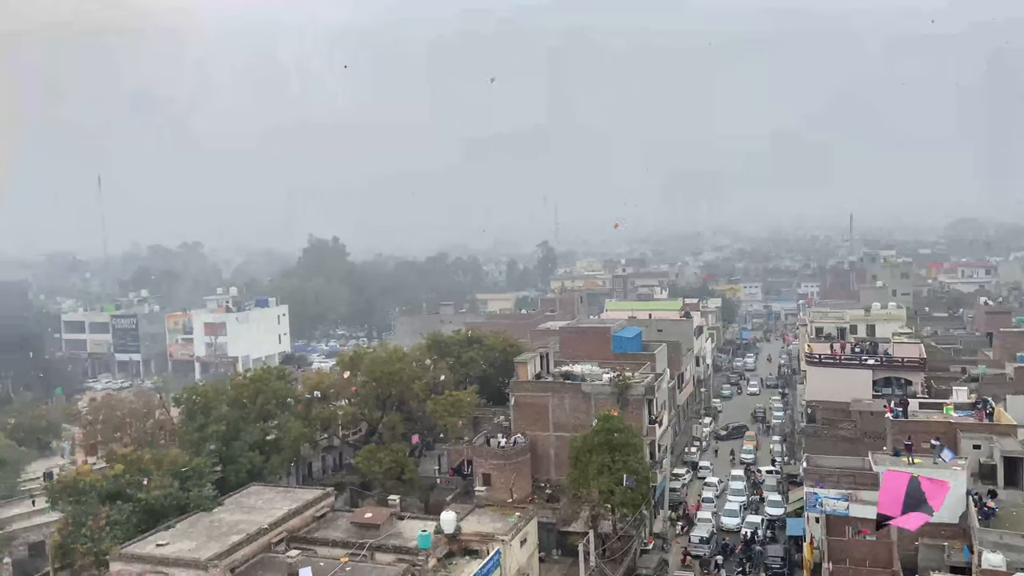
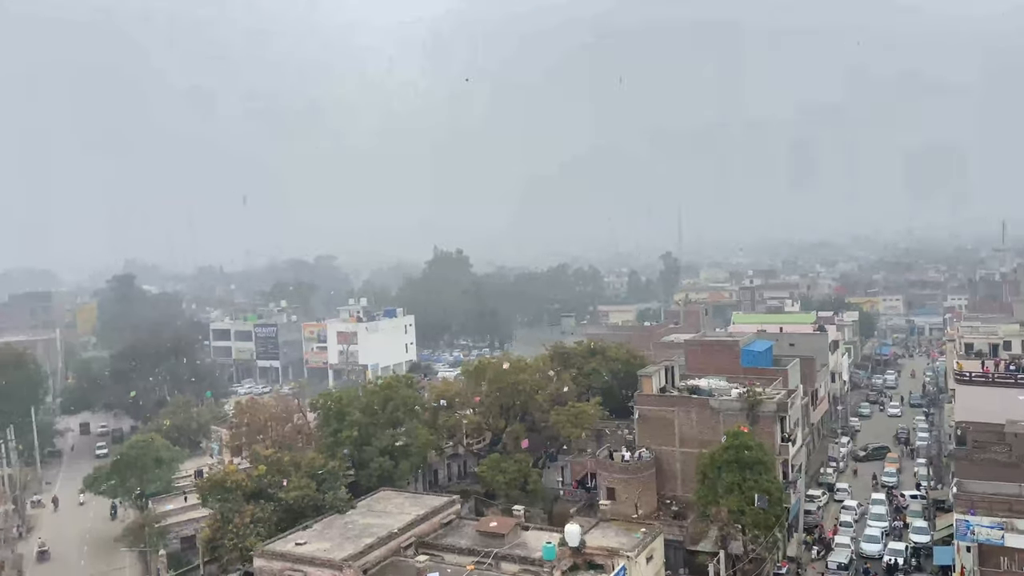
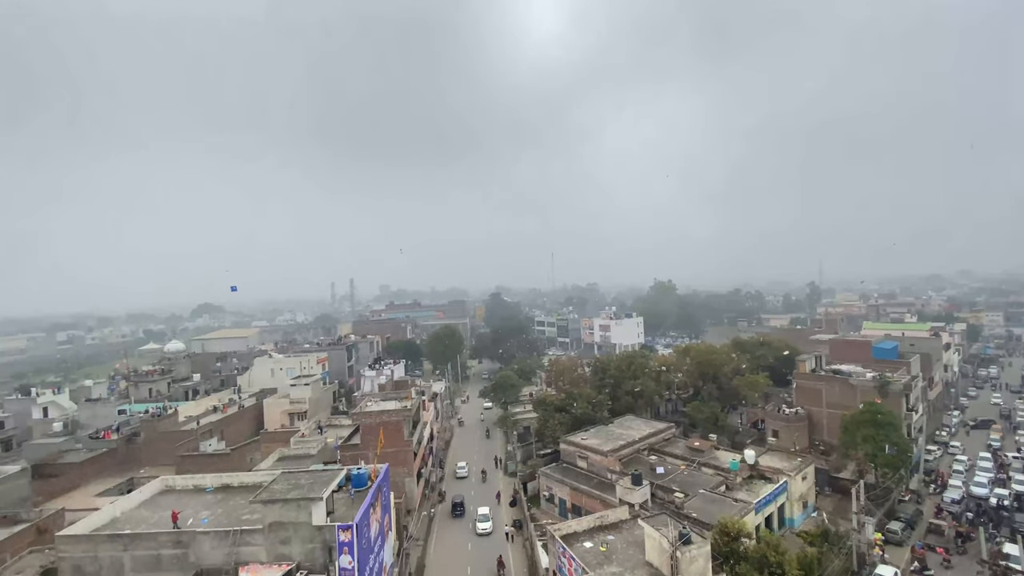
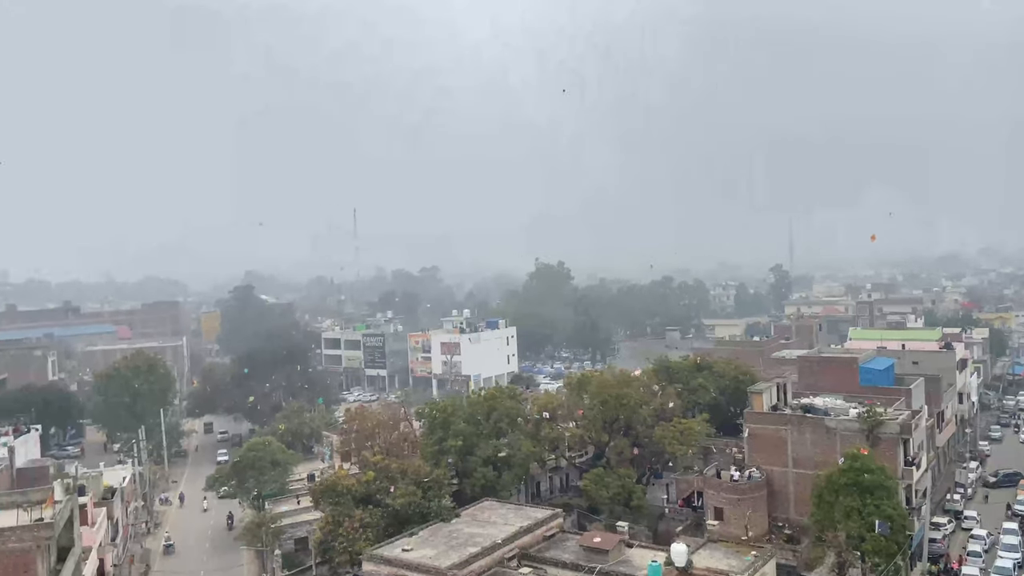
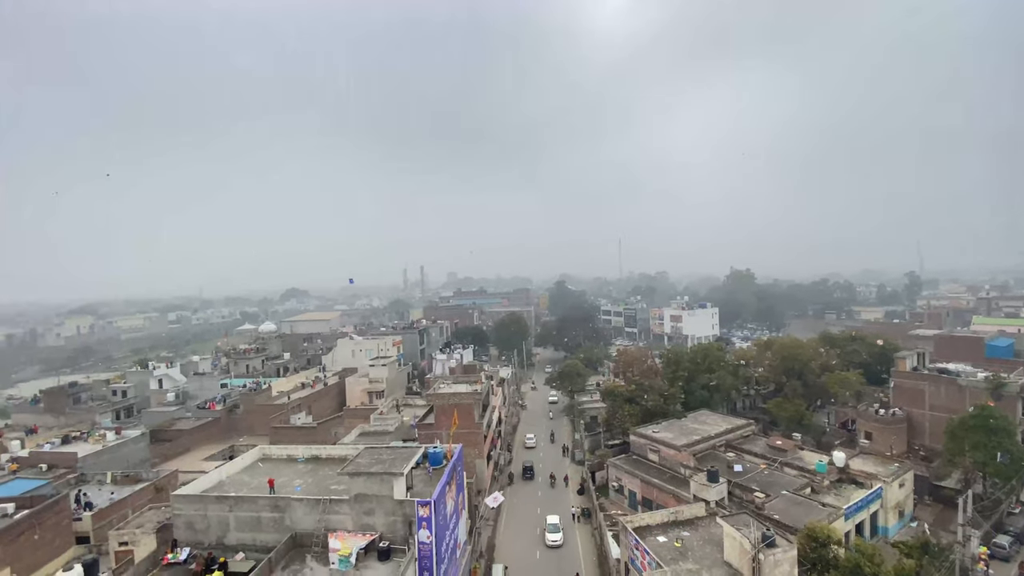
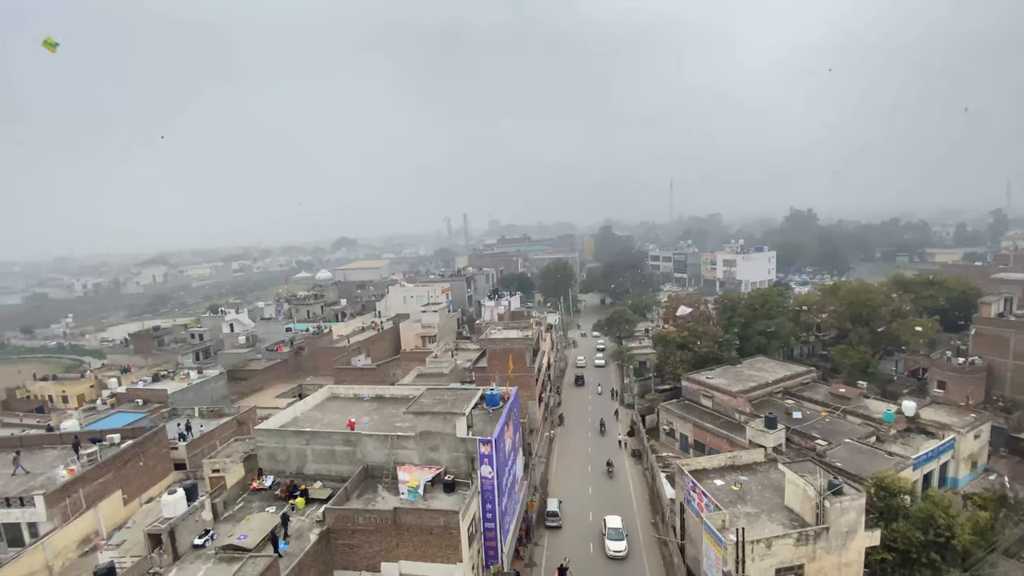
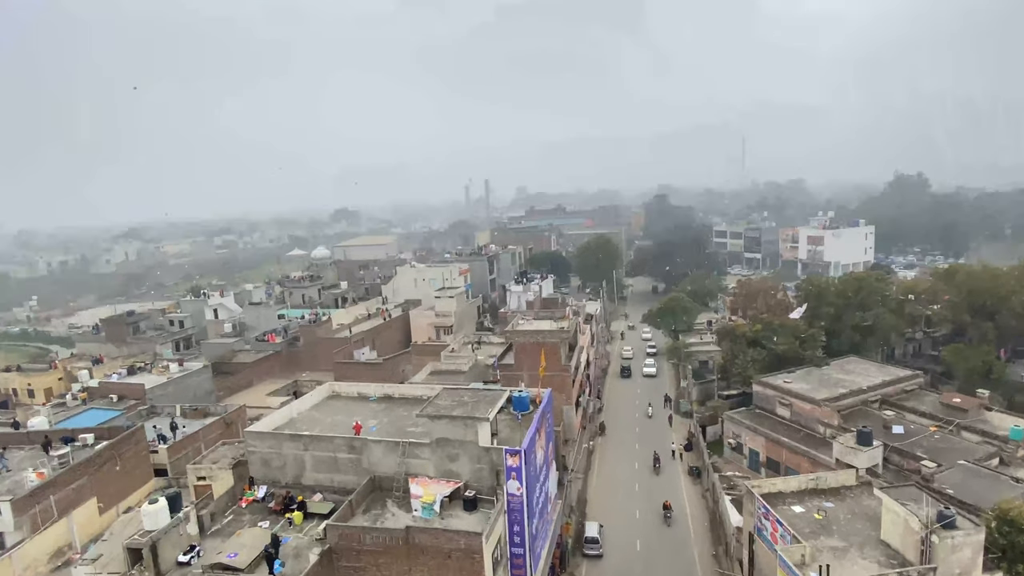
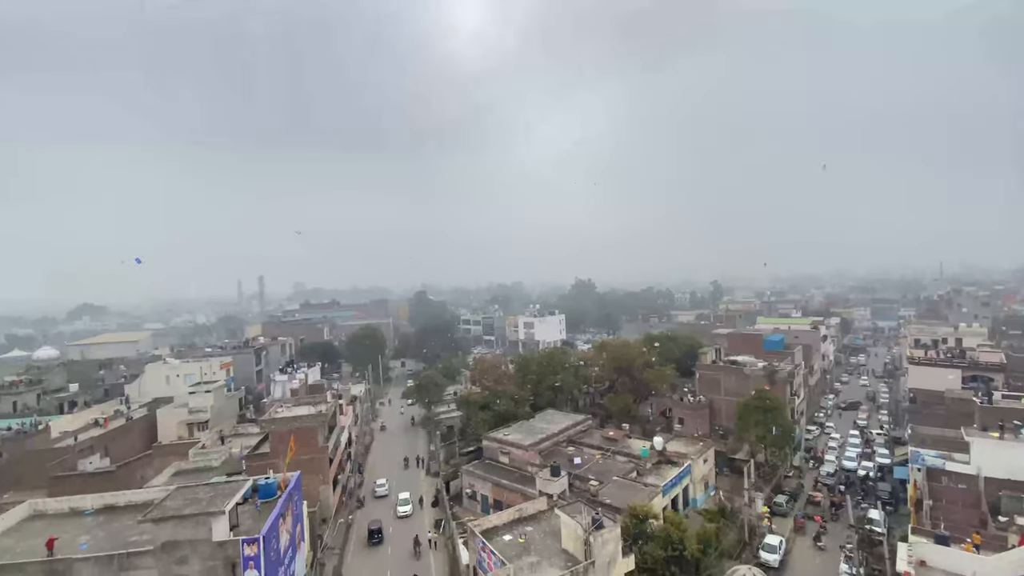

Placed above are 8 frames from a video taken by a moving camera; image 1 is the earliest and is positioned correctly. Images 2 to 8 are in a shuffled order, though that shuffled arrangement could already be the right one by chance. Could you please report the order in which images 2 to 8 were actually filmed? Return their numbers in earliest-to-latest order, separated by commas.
2, 4, 8, 3, 5, 6, 7
